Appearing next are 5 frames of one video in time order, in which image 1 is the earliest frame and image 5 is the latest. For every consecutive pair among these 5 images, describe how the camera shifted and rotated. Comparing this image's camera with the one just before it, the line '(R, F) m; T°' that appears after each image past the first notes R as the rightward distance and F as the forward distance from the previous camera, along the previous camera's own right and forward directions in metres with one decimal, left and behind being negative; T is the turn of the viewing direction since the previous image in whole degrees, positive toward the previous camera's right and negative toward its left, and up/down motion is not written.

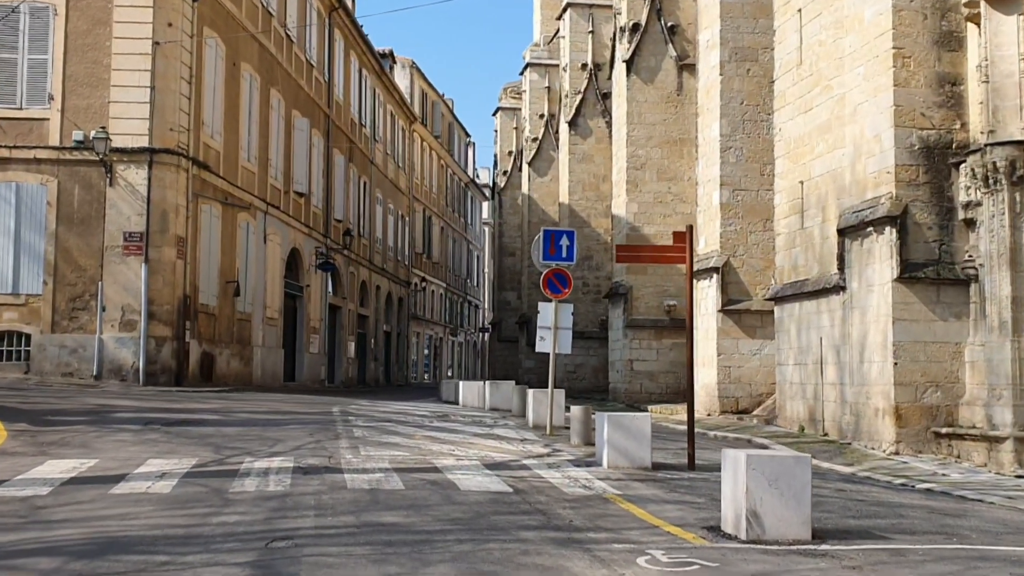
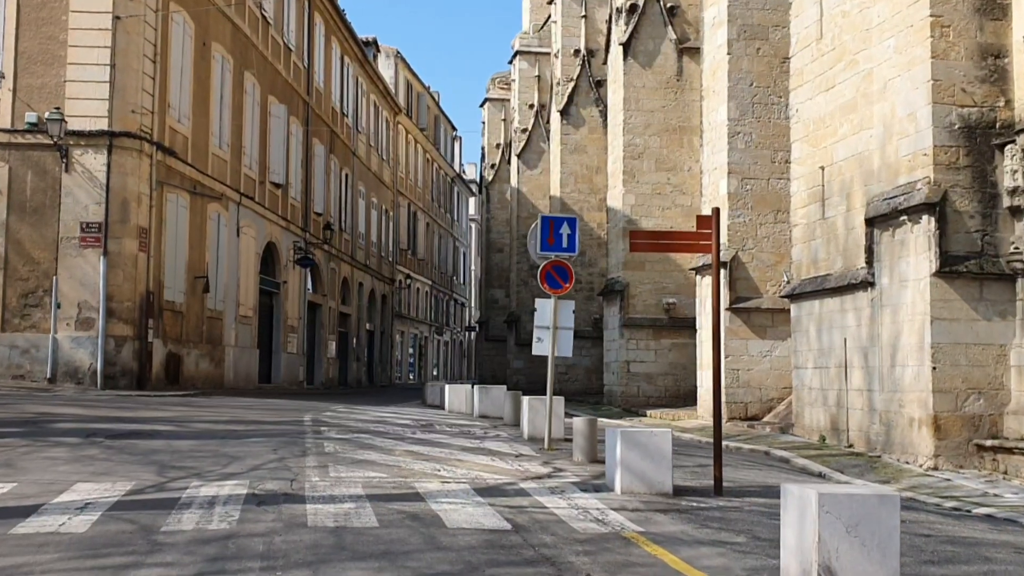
(-0.1, +1.7) m; +1°
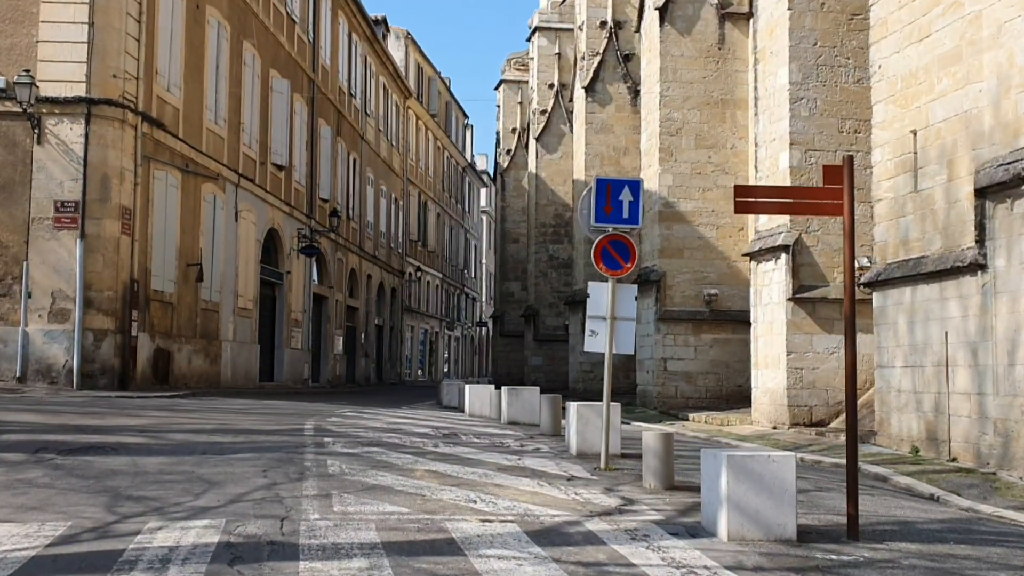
(-0.4, +2.4) m; 0°
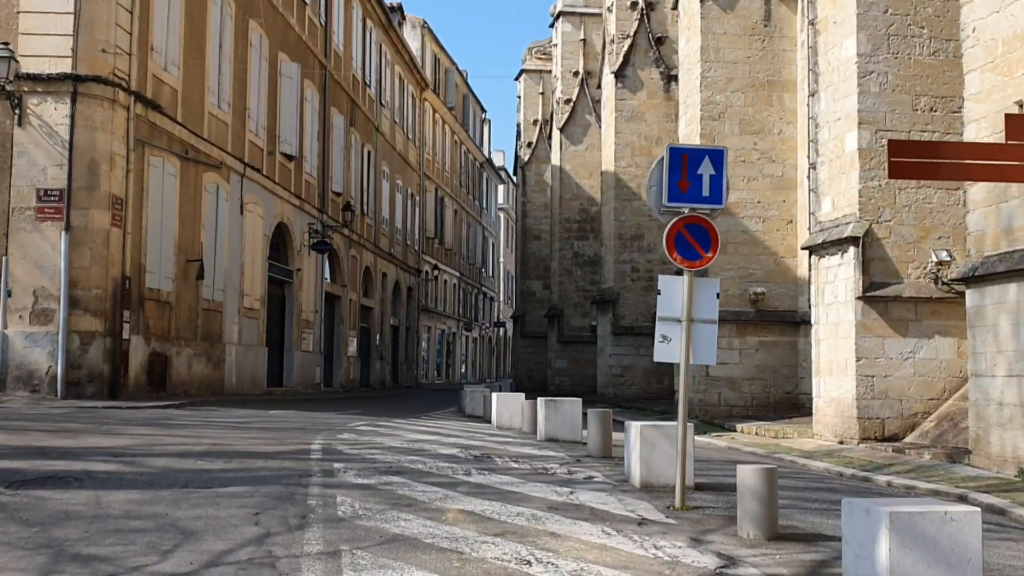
(-0.3, +1.9) m; -1°
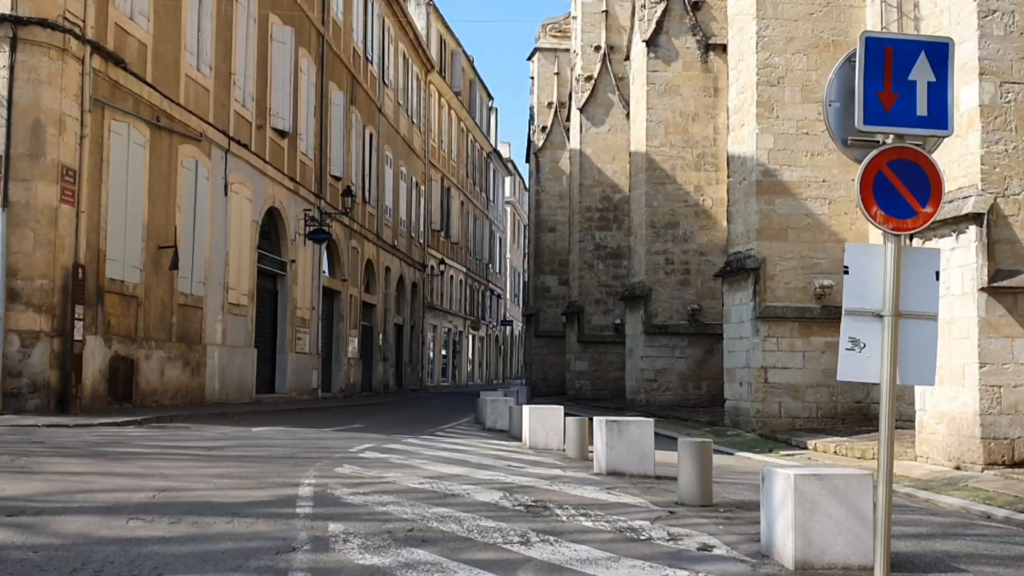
(-0.4, +3.0) m; 0°
